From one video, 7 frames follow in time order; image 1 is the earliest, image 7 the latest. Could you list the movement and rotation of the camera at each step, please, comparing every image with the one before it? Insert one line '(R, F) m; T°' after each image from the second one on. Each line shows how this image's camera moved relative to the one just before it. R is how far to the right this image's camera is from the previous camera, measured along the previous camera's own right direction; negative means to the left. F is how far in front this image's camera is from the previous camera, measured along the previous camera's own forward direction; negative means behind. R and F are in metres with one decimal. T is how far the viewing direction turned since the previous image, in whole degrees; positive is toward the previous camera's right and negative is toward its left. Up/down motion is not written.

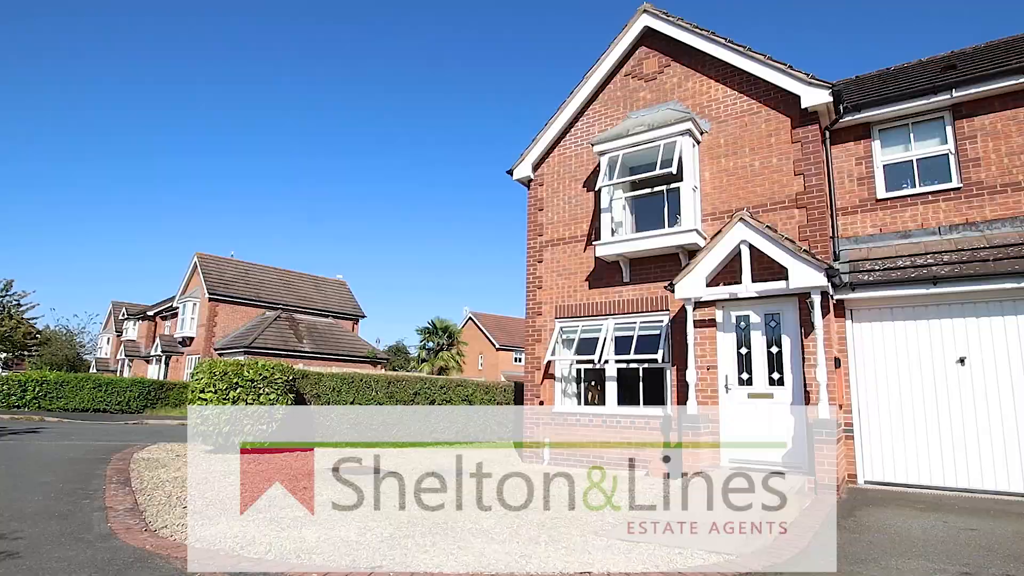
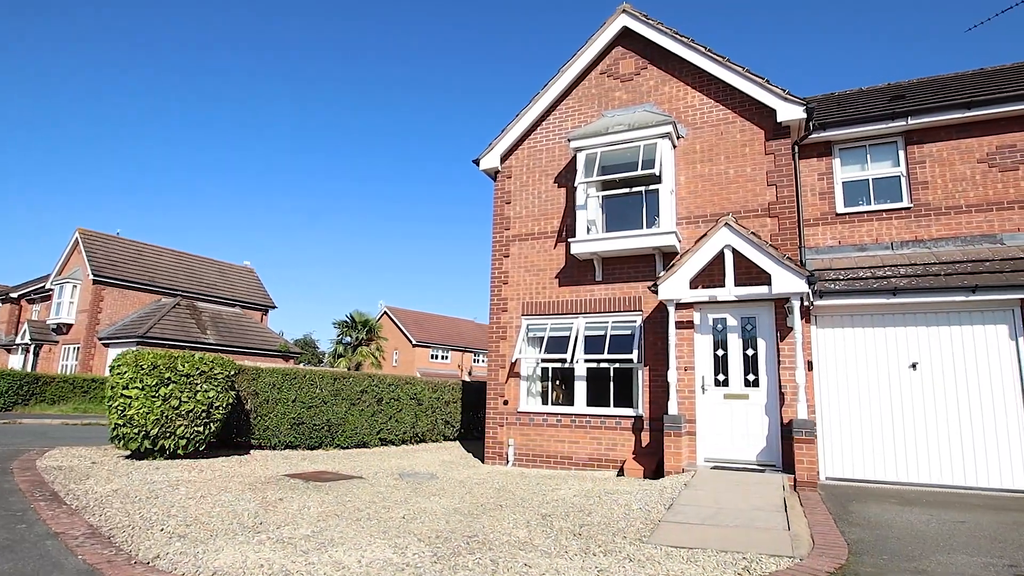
(-1.6, +0.6) m; +10°
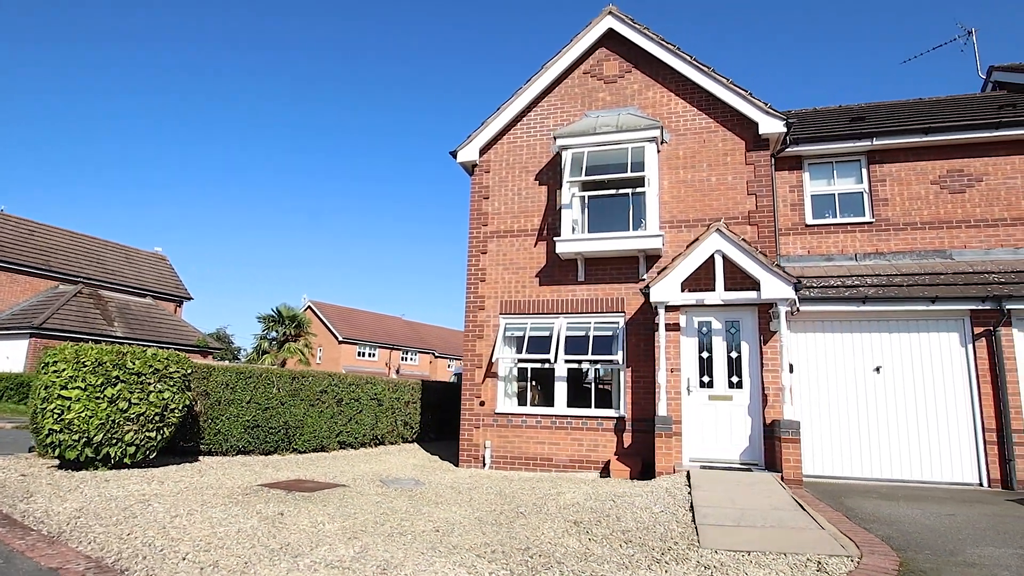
(-1.5, +0.4) m; +9°
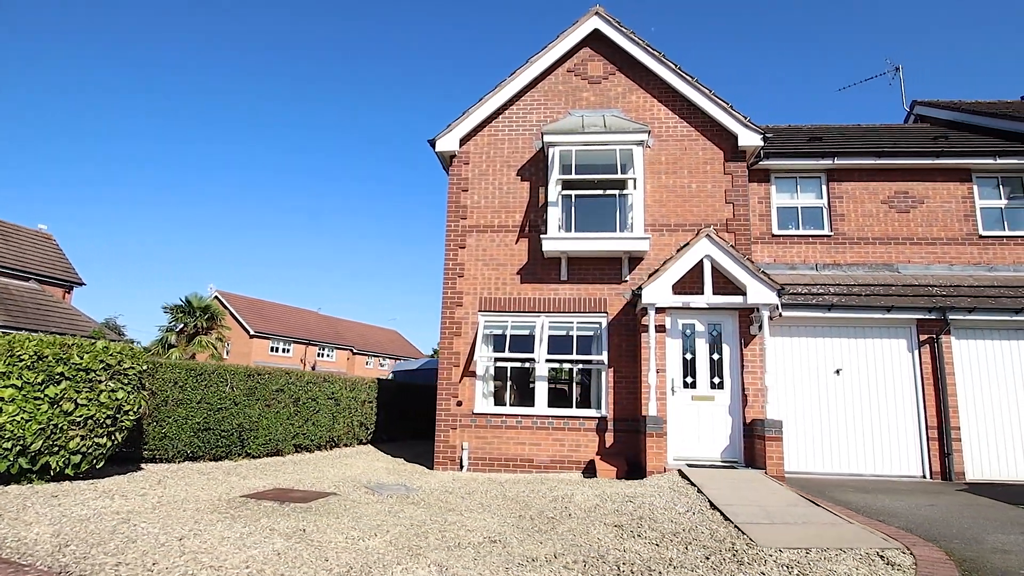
(-1.7, +0.4) m; +10°
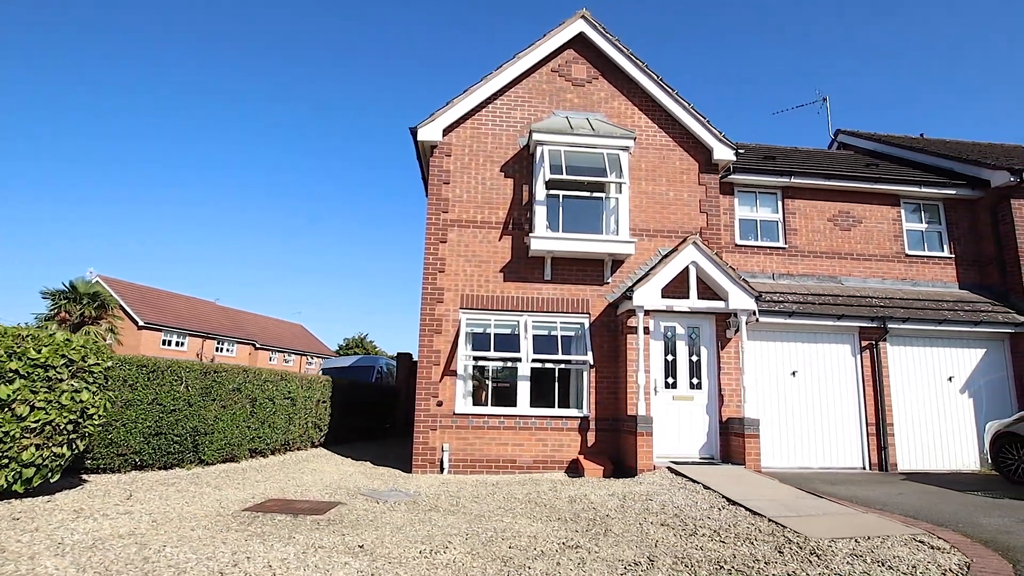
(-1.9, +0.4) m; +11°
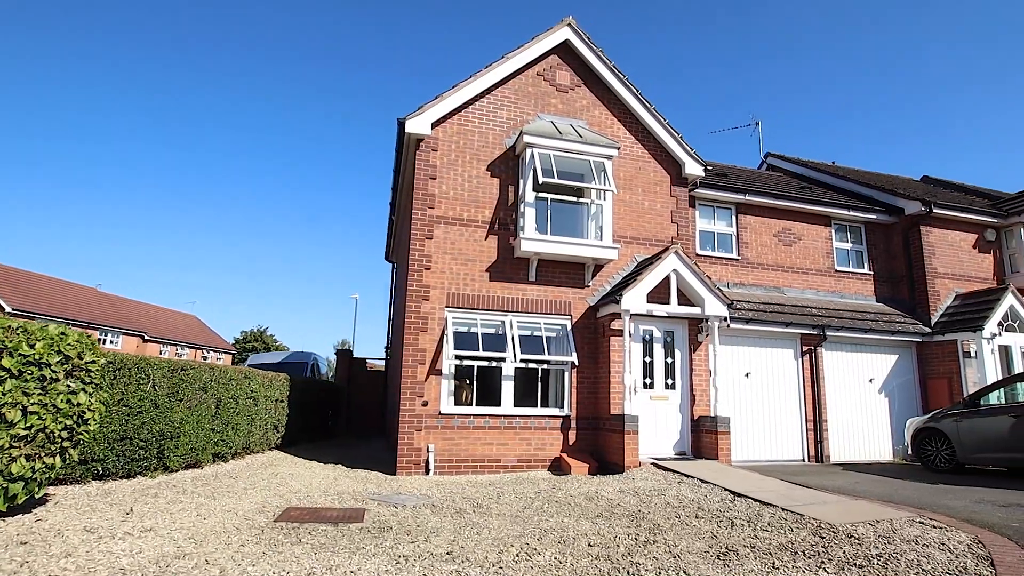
(-2.0, +0.2) m; +11°
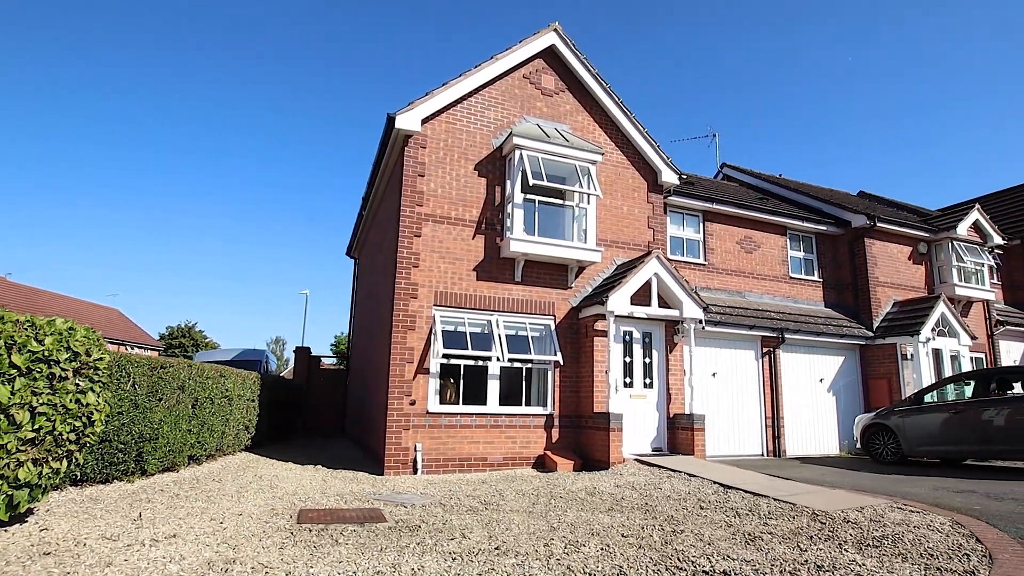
(-1.1, 0.0) m; +7°
